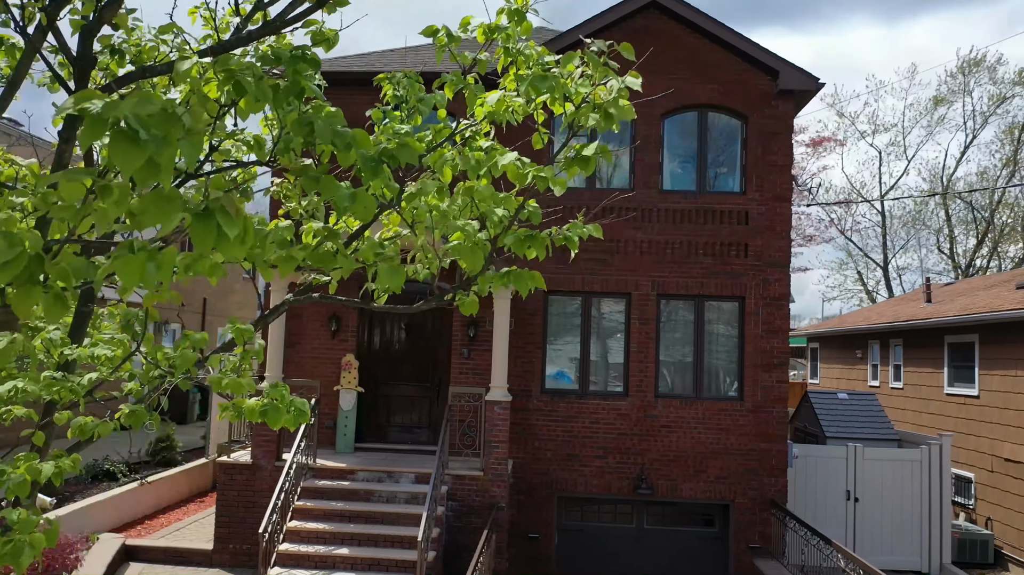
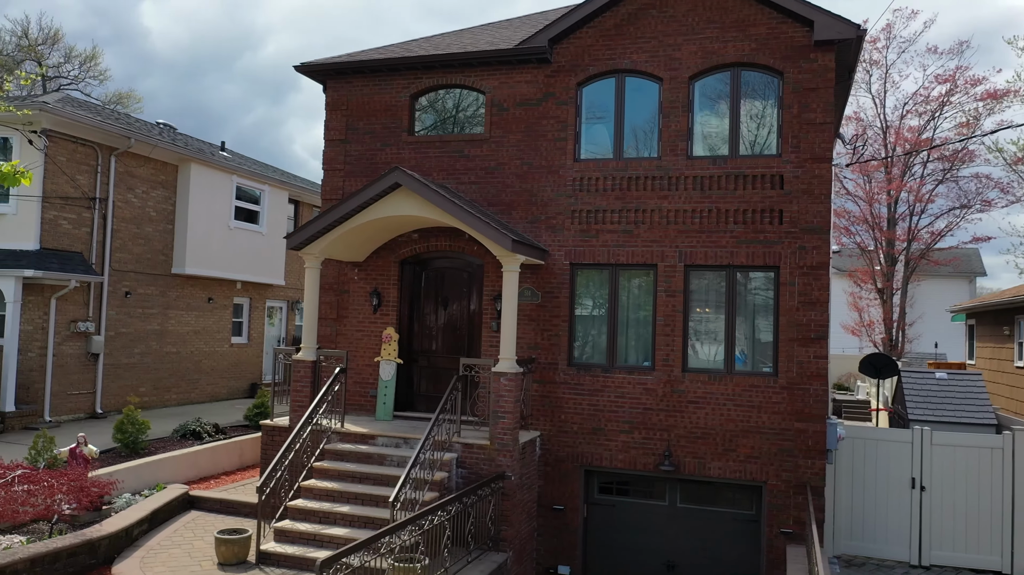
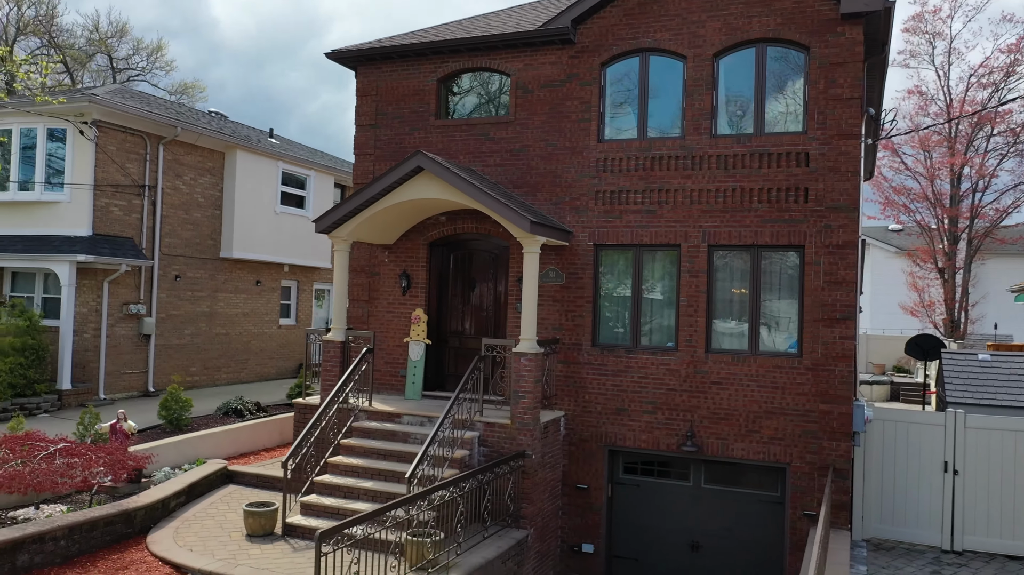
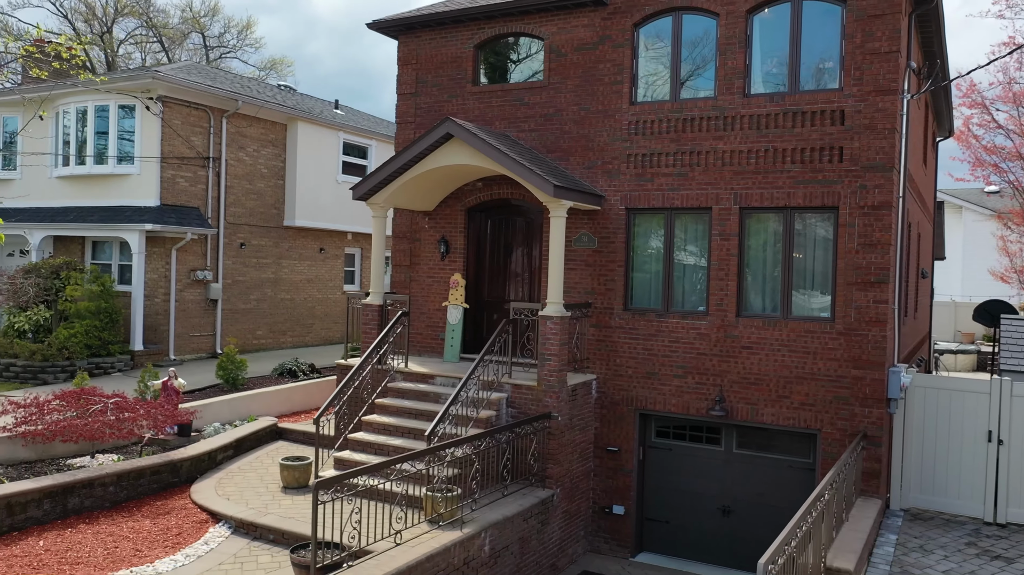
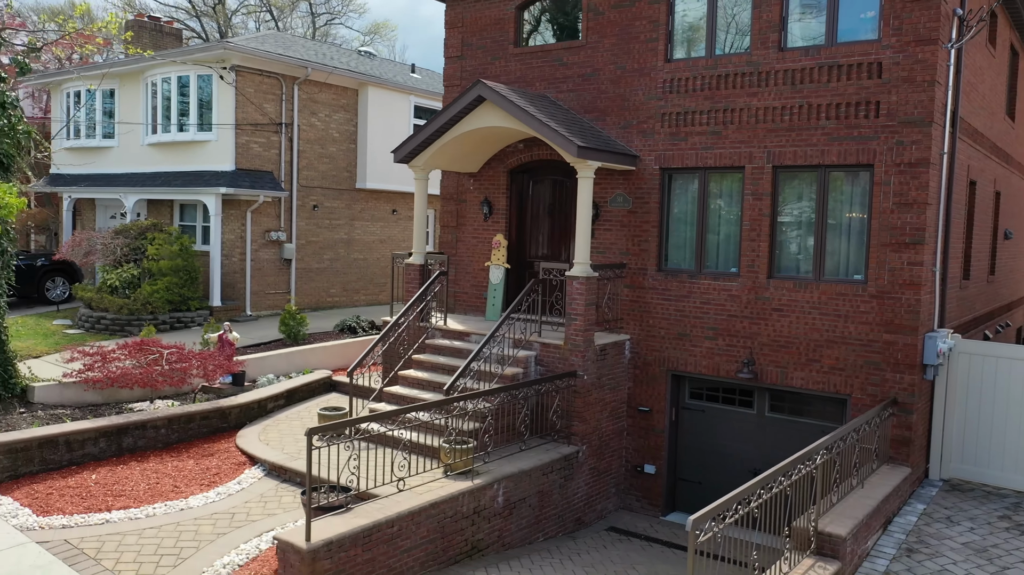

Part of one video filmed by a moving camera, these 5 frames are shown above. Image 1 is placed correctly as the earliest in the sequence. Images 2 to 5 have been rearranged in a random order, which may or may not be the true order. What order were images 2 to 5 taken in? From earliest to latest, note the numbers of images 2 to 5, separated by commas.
2, 3, 4, 5
